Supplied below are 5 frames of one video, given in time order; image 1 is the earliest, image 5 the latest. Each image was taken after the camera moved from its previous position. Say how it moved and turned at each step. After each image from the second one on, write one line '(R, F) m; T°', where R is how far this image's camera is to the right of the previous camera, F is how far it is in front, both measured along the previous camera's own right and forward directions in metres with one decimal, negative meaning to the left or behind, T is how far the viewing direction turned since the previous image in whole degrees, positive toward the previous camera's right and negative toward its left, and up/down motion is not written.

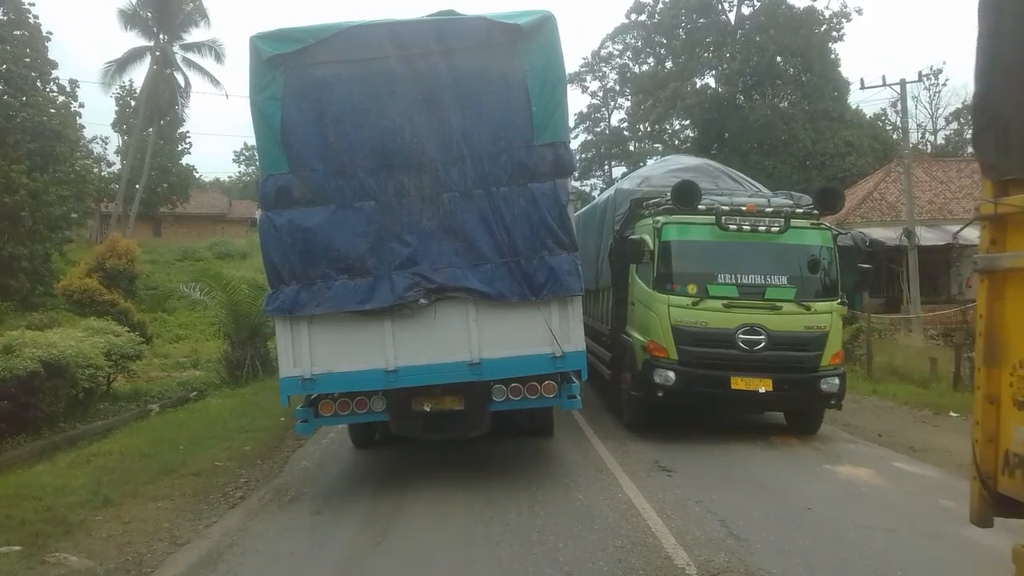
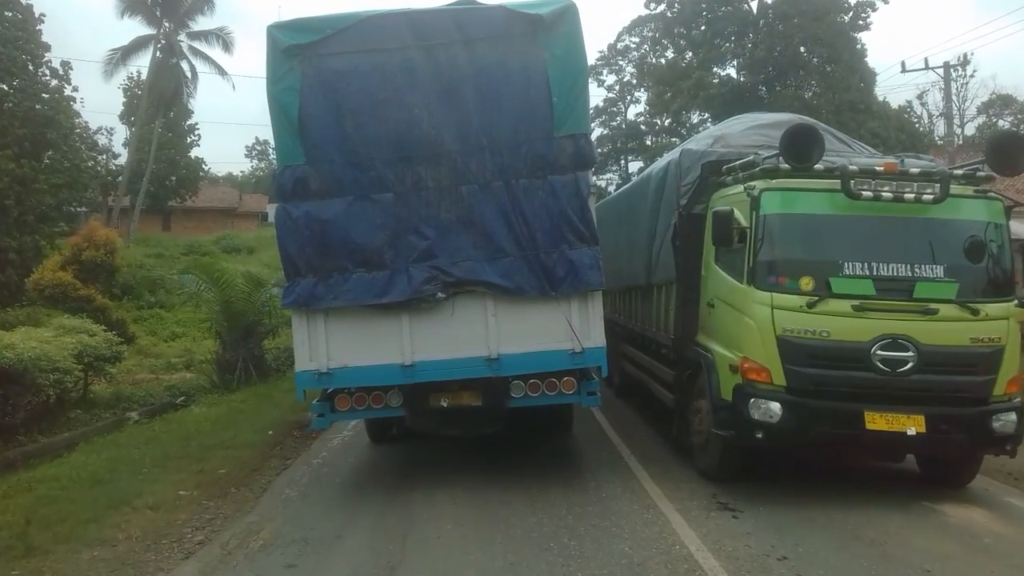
(-0.1, +1.3) m; -1°
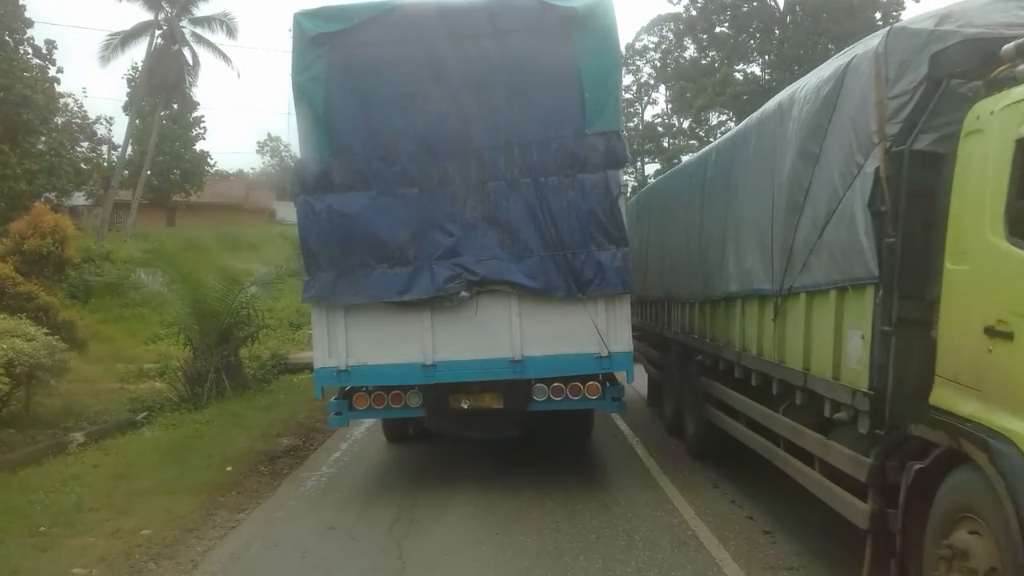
(-0.1, +1.8) m; -1°
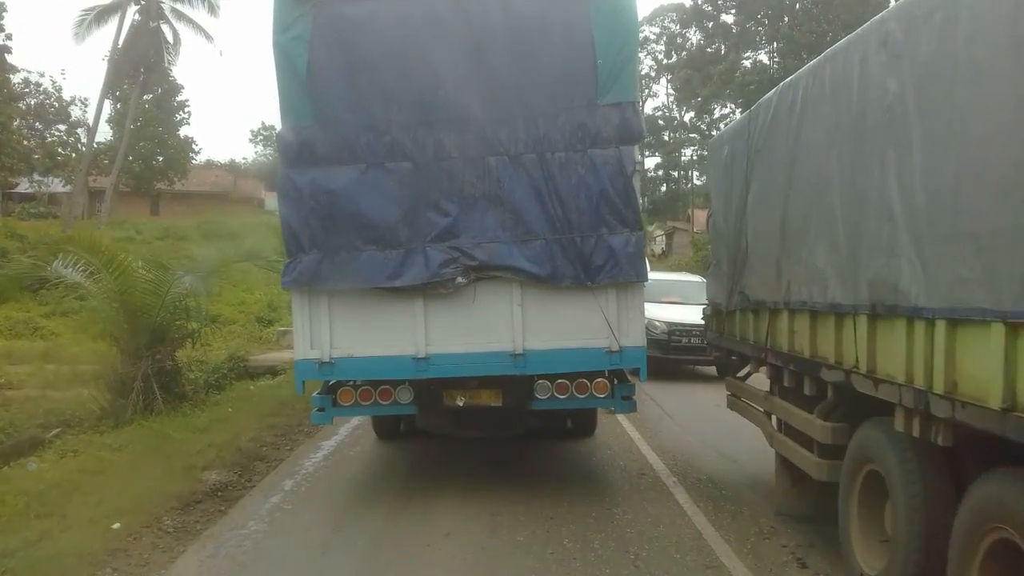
(0.0, +1.9) m; 0°
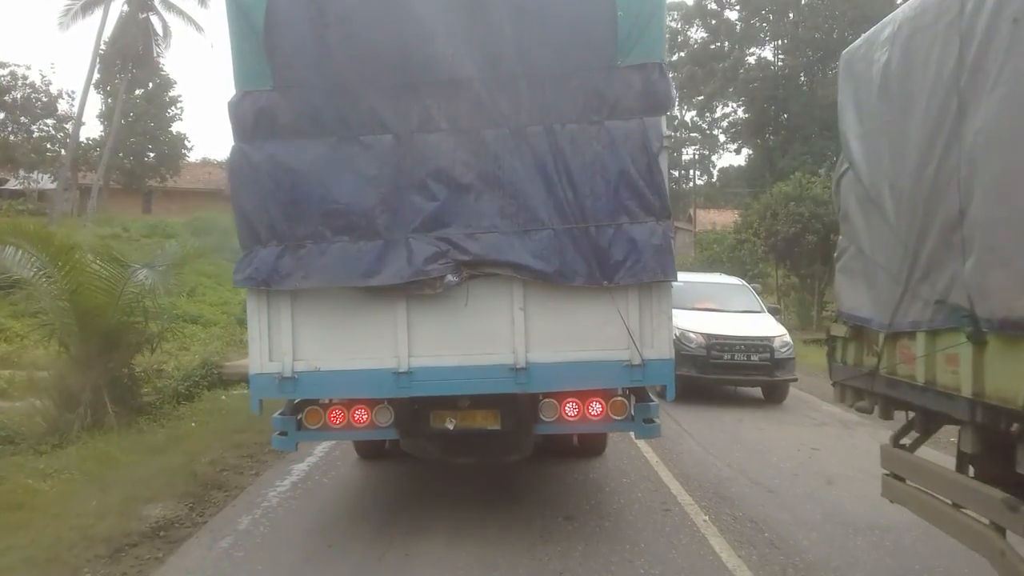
(0.0, +1.0) m; 0°
